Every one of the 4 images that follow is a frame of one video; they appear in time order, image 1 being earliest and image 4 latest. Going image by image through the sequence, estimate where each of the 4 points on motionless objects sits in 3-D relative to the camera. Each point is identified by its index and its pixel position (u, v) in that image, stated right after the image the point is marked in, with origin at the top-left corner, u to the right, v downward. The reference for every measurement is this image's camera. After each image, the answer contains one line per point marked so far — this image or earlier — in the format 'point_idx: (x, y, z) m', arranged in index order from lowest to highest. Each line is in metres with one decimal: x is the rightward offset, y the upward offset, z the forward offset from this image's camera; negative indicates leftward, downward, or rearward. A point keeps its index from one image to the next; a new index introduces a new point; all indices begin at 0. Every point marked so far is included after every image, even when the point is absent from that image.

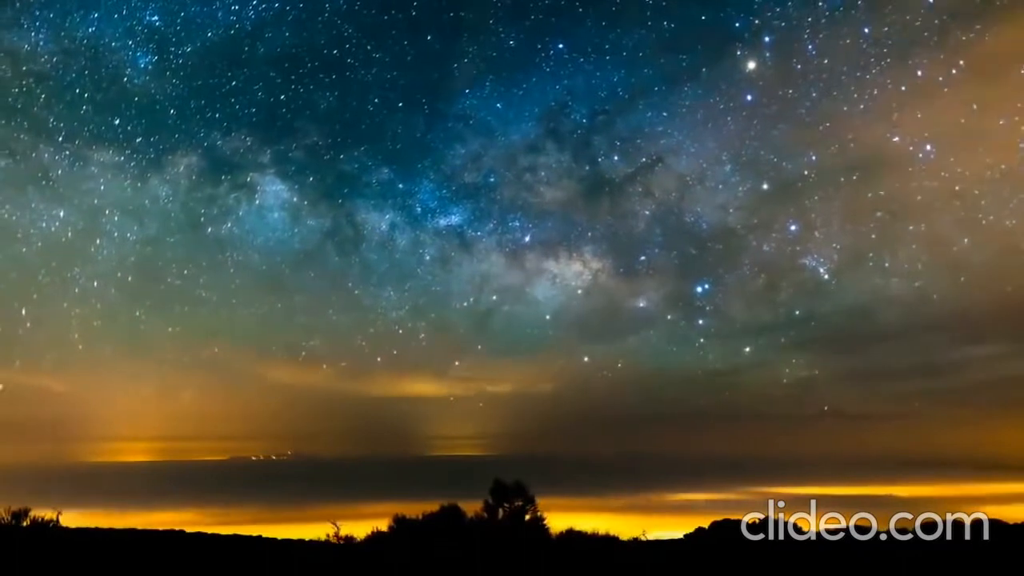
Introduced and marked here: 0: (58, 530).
0: (-5.1, -2.8, +9.4) m
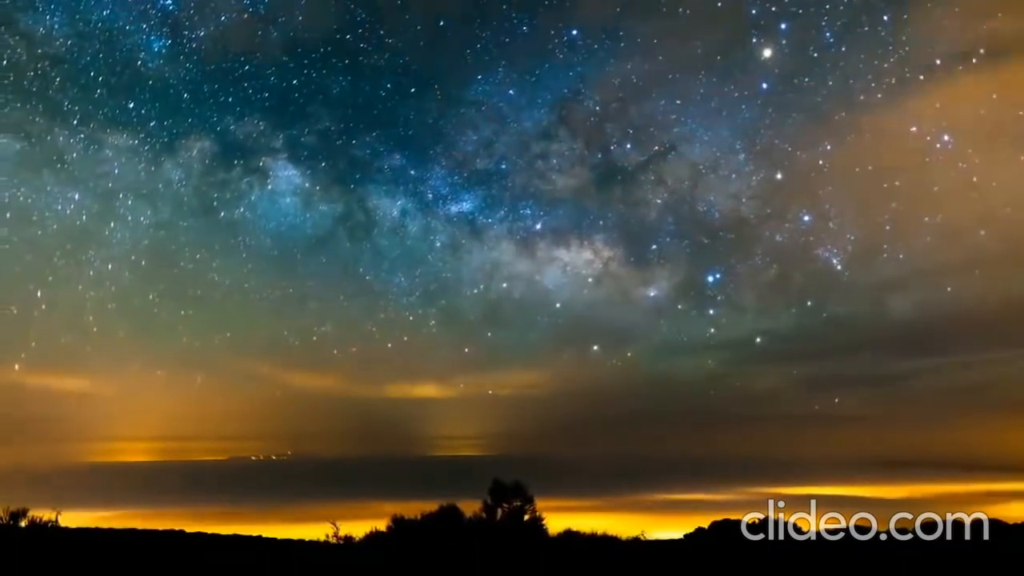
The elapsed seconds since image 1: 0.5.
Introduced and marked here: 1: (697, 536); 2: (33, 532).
0: (-5.2, -2.8, +9.5) m
1: (+3.6, -4.8, +16.2) m
2: (-5.4, -2.7, +9.3) m
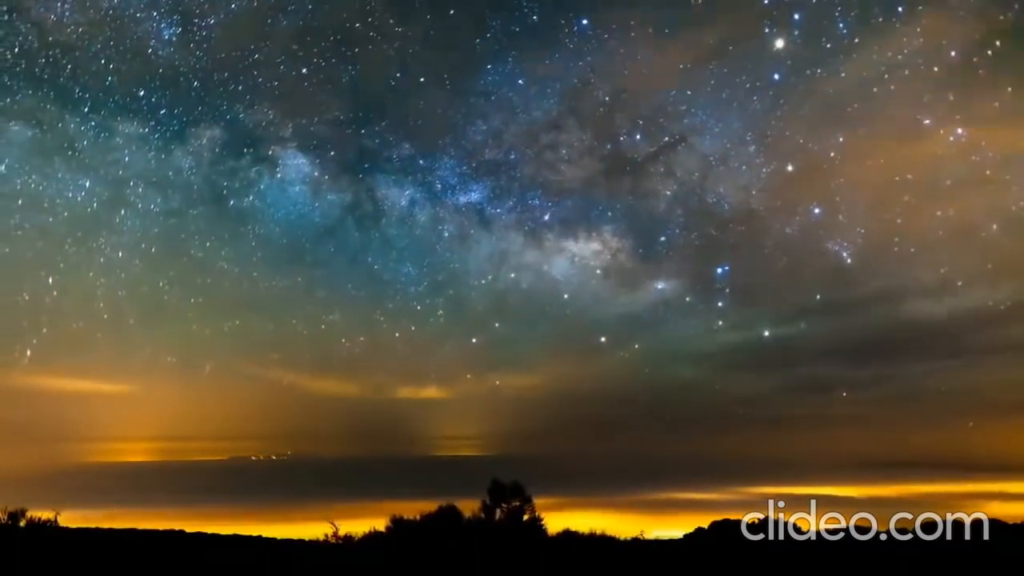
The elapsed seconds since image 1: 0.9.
0: (-5.2, -2.8, +9.7) m
1: (+3.6, -4.8, +16.2) m
2: (-5.4, -2.8, +9.5) m
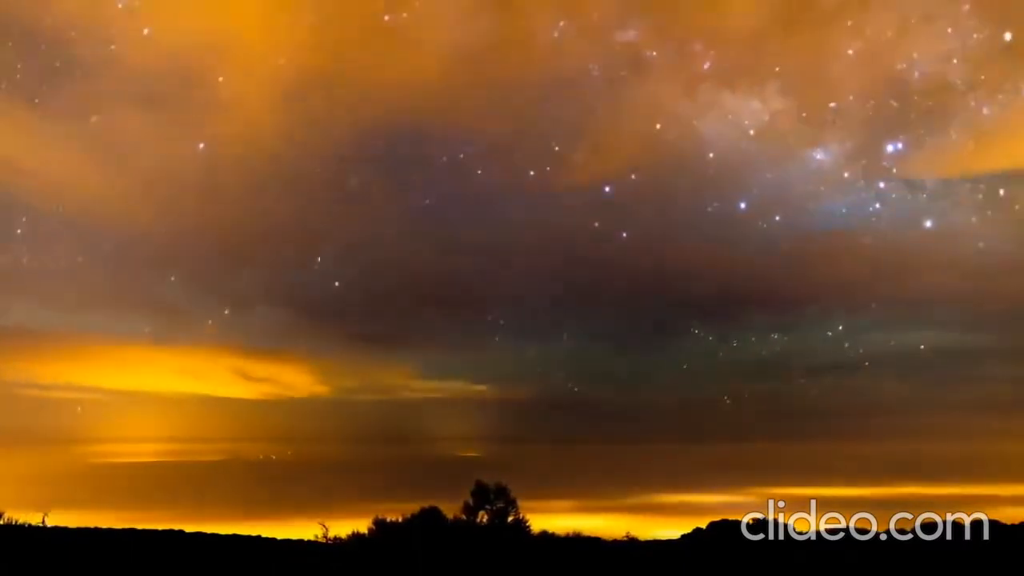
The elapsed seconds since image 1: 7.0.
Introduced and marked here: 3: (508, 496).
0: (-6.0, -3.2, +11.2) m
1: (+3.6, -4.9, +16.6) m
2: (-6.2, -3.1, +11.0) m
3: (0.0, -3.6, +14.5) m
